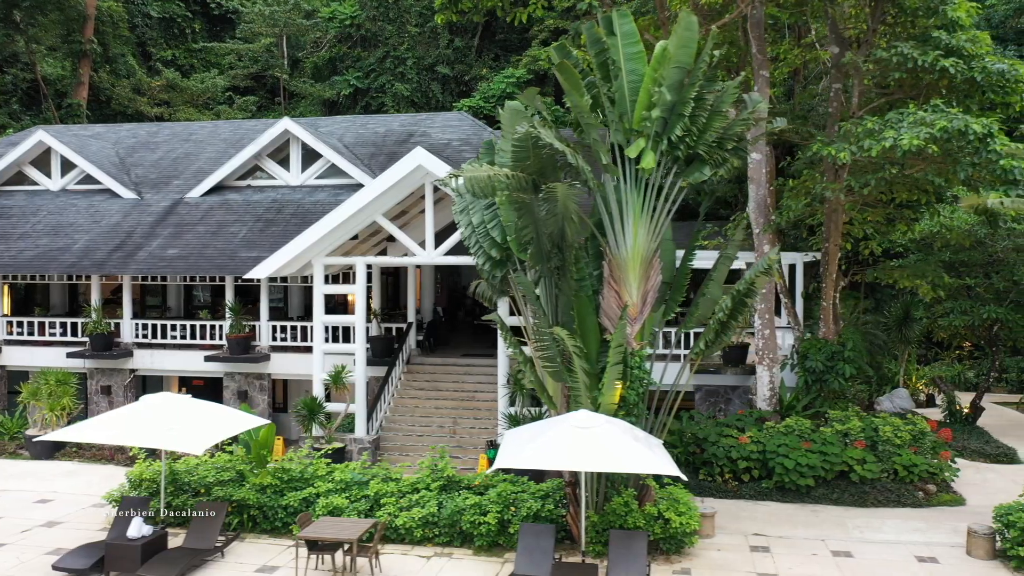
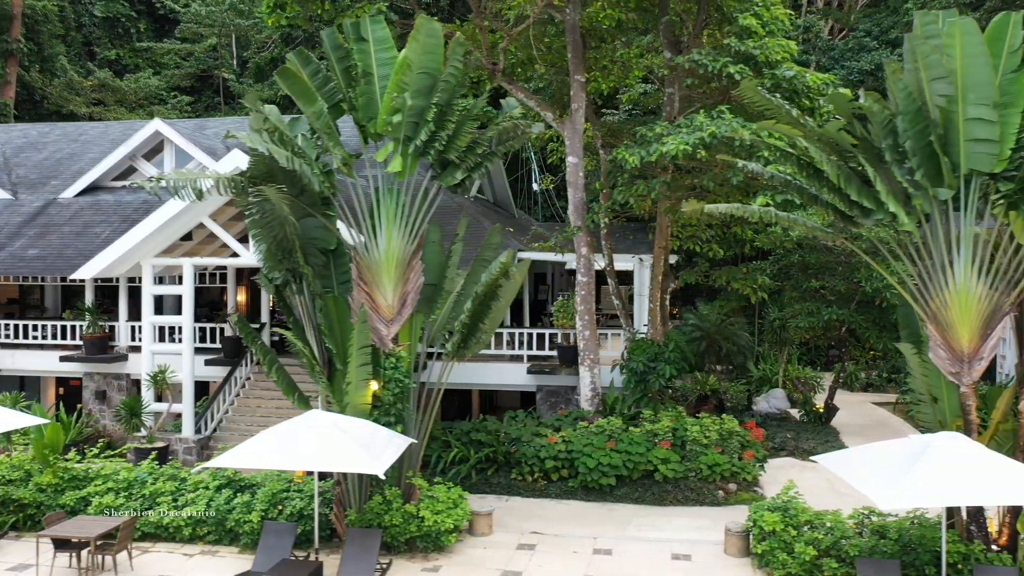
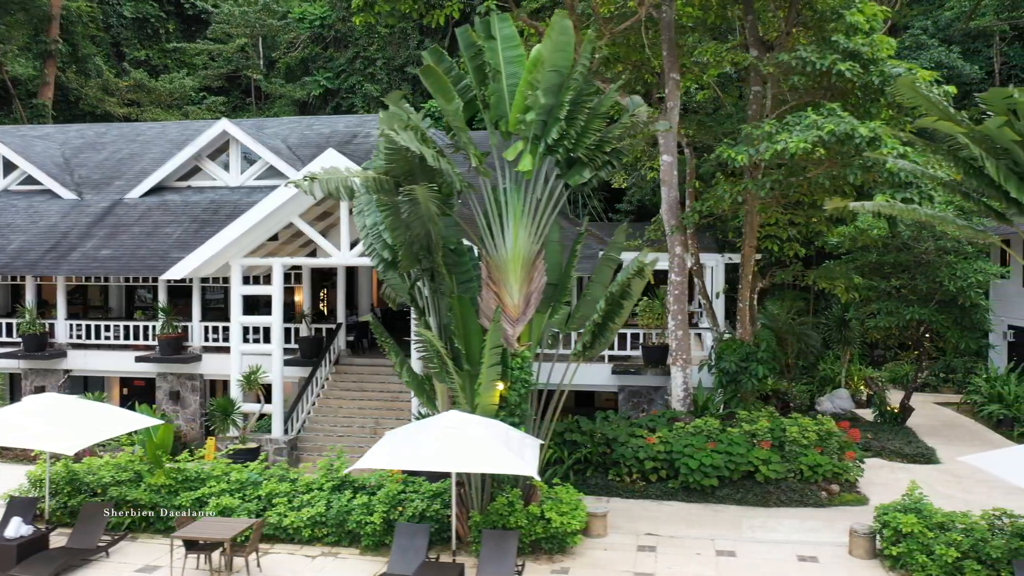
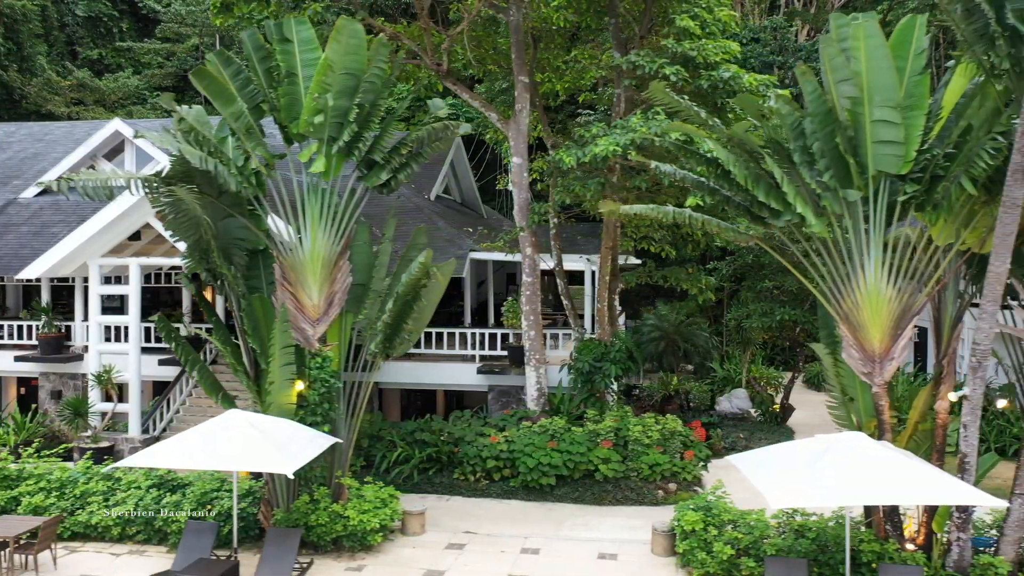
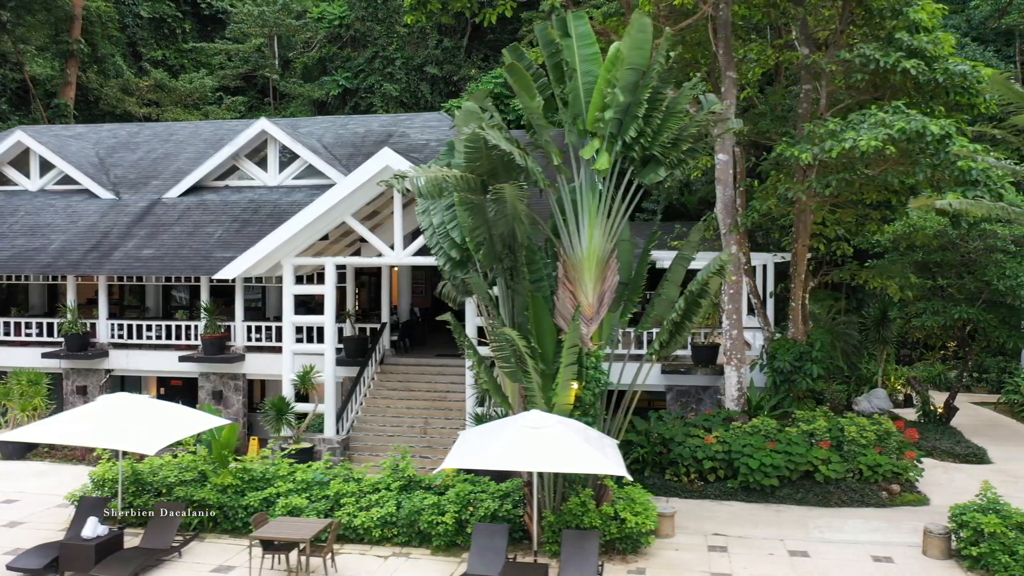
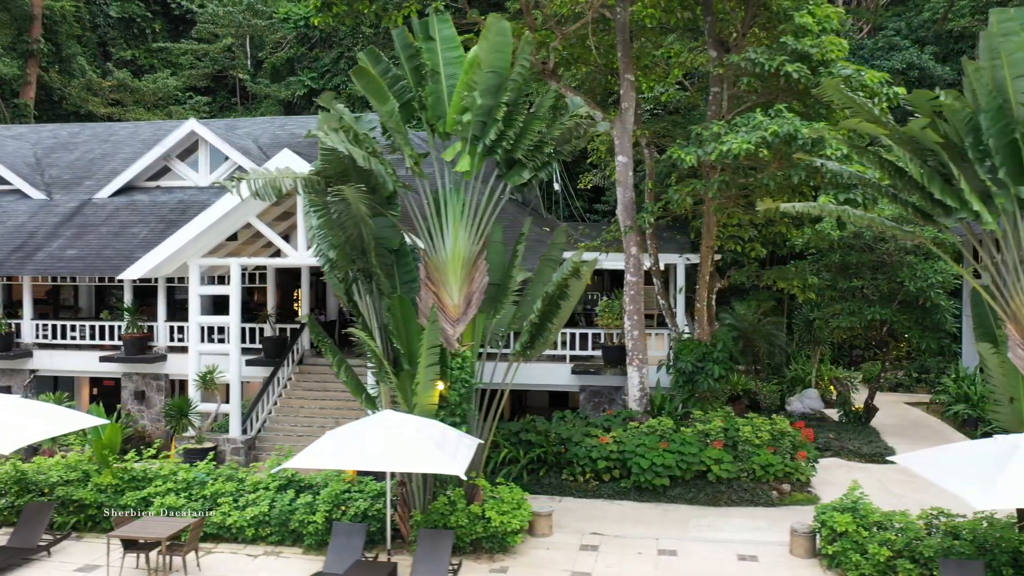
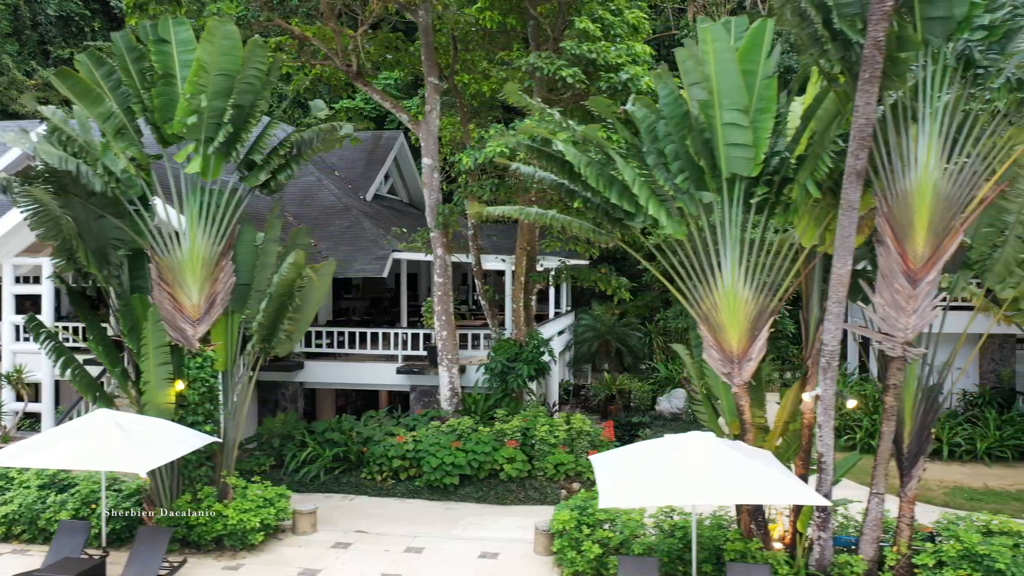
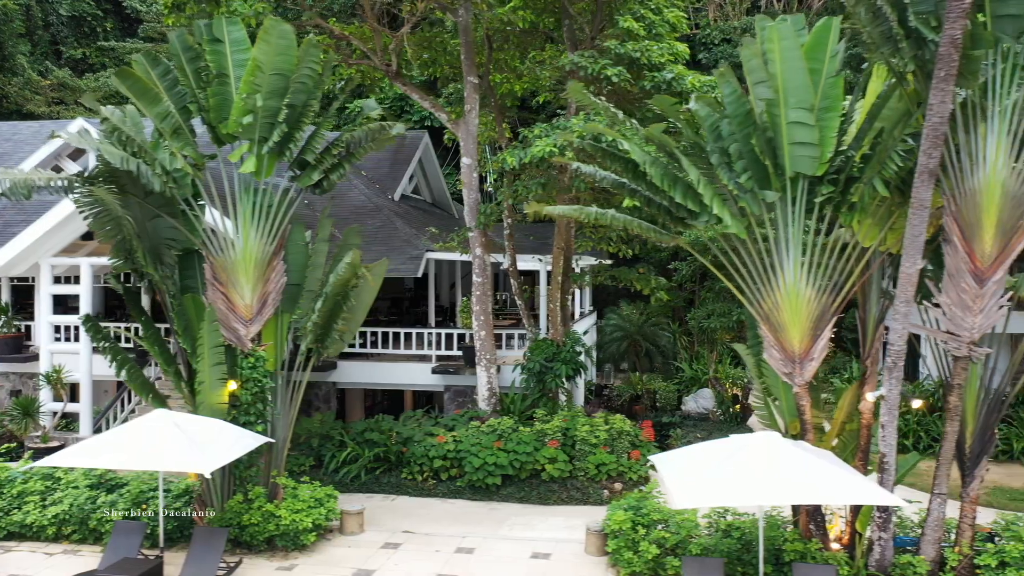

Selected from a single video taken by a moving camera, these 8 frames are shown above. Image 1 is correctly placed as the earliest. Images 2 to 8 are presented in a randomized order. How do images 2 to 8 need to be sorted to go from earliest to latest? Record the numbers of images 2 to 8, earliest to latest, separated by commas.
5, 3, 6, 2, 4, 8, 7
